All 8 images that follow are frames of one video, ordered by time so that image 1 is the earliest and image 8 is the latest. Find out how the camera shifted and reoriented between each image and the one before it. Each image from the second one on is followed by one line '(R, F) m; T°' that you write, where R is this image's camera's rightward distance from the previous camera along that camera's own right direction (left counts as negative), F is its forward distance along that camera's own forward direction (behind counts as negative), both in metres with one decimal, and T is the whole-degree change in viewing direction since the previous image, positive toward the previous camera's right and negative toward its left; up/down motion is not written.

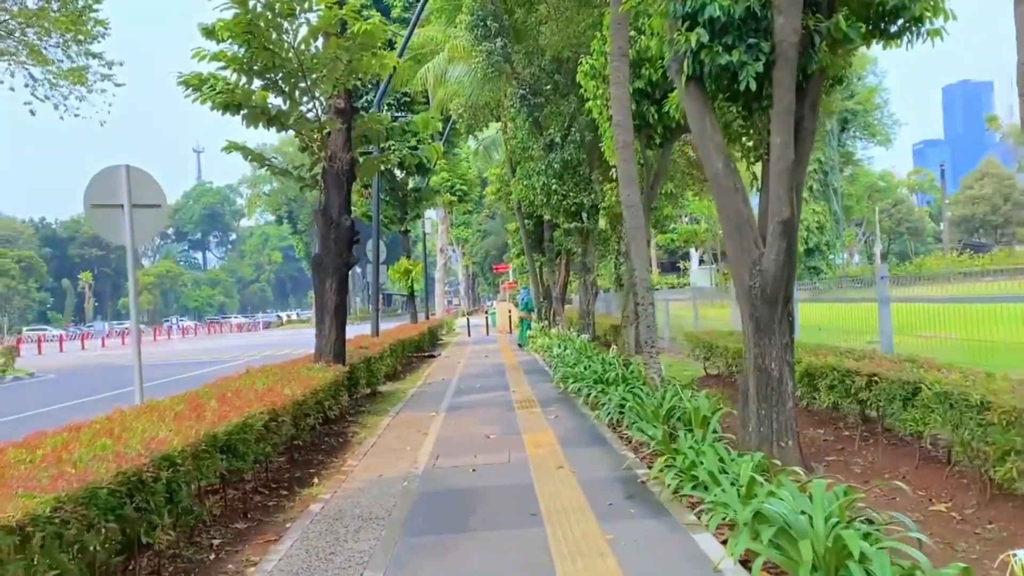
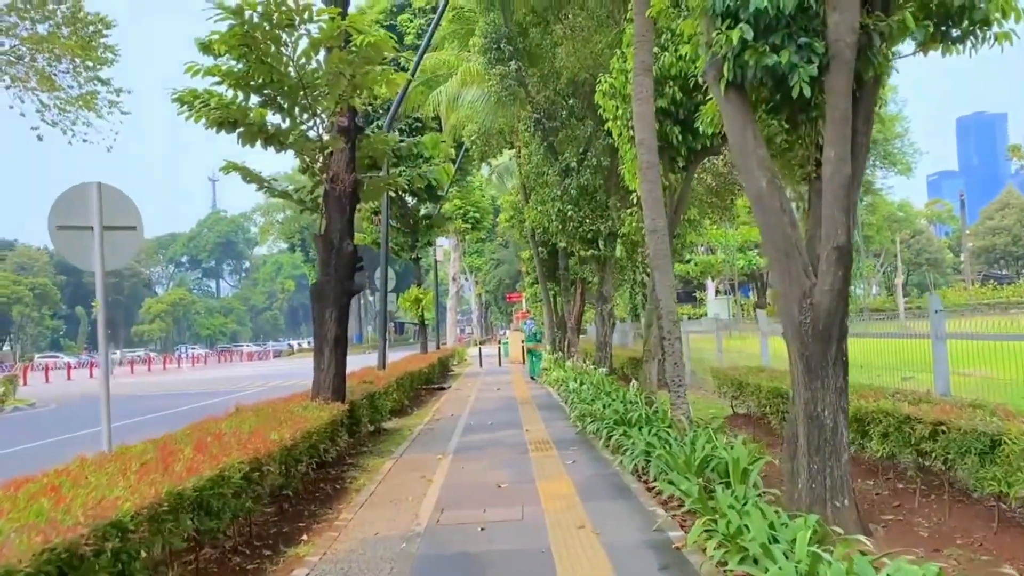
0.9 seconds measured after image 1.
(0.0, +0.7) m; -1°
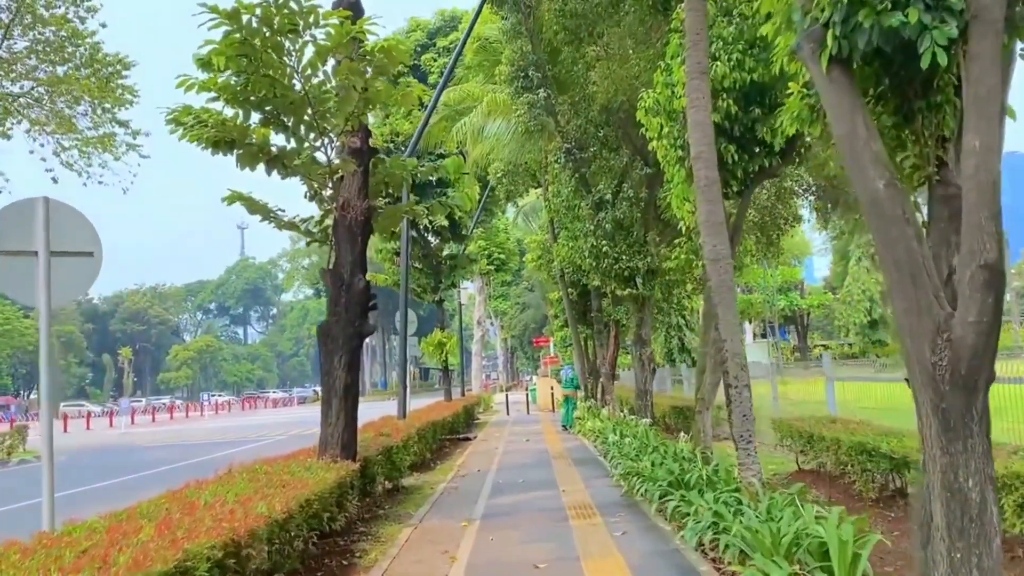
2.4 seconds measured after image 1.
(-0.1, +1.1) m; -2°
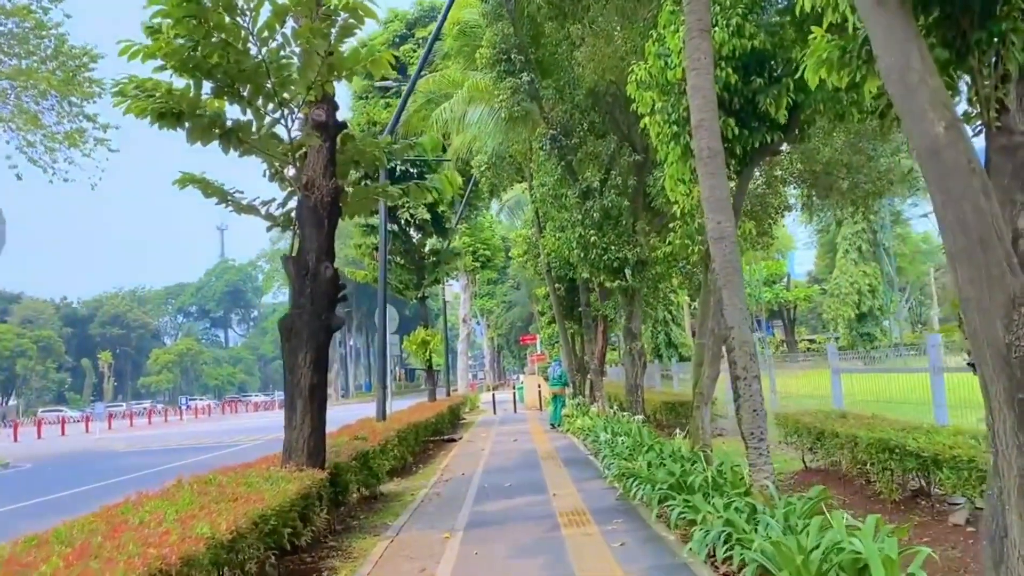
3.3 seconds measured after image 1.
(0.0, +0.7) m; +1°
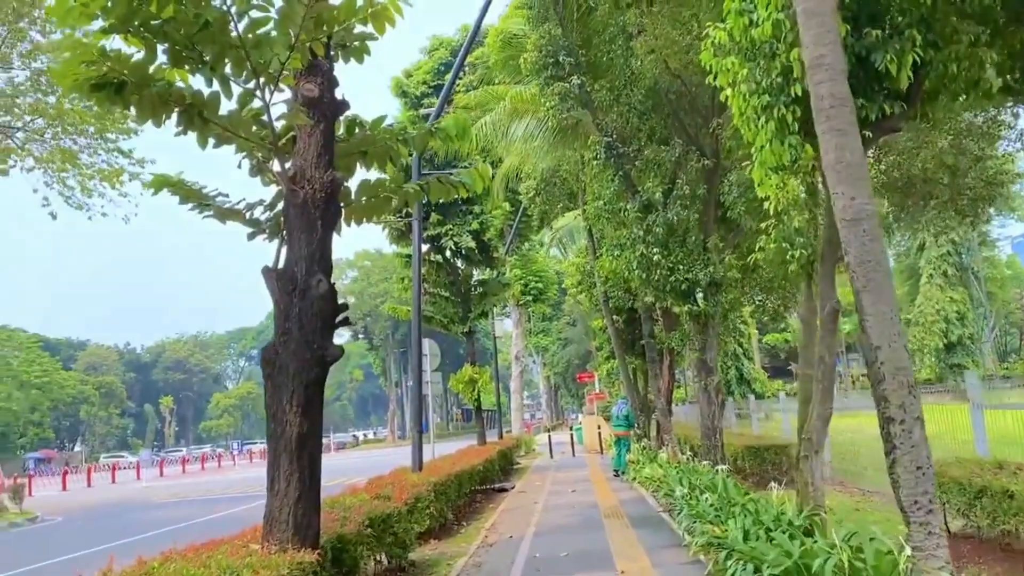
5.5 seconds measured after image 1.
(0.0, +1.7) m; -4°
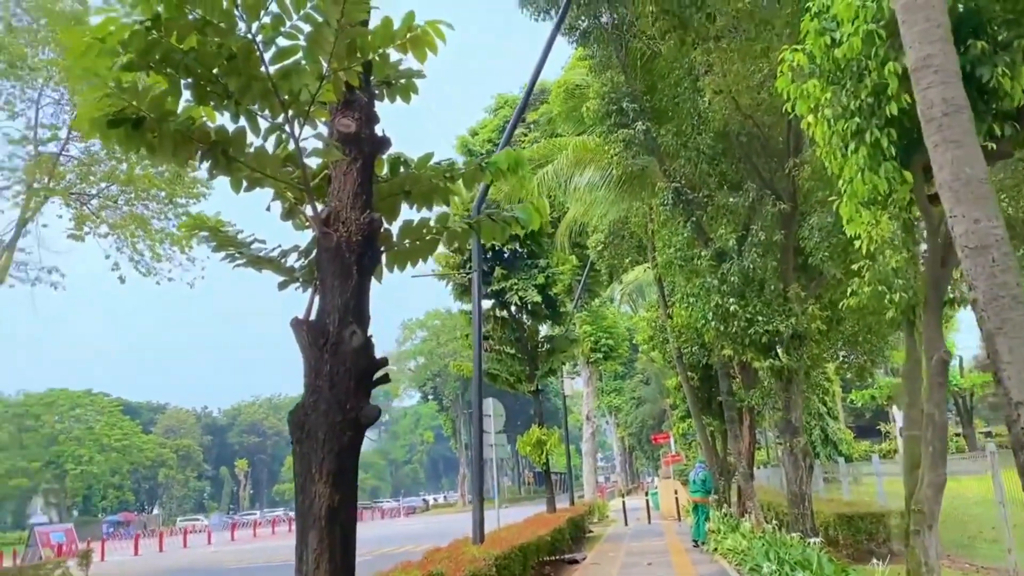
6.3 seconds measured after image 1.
(+0.1, +0.6) m; -5°
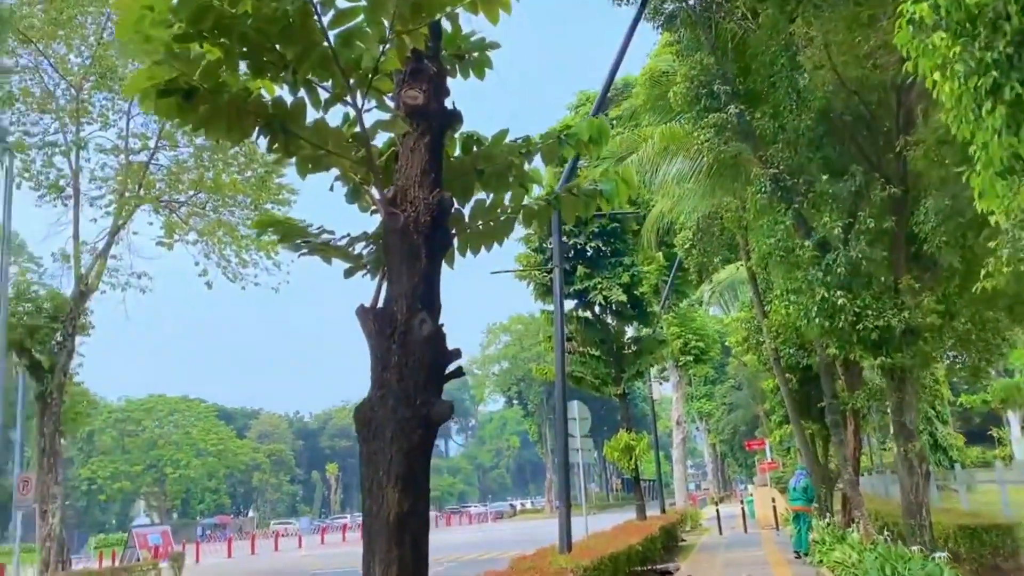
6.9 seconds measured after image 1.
(0.0, +0.5) m; -5°
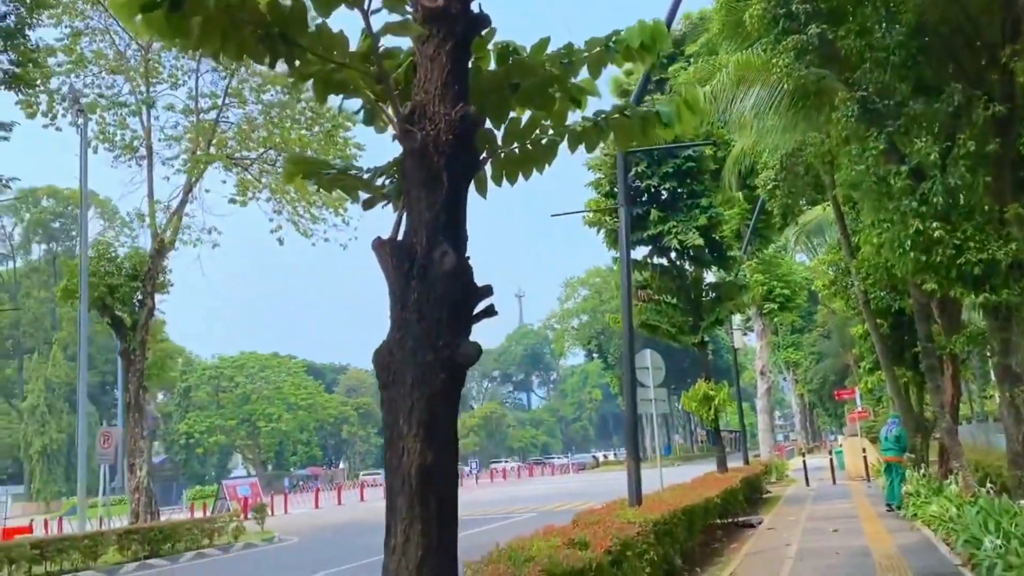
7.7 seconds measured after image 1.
(+0.2, +0.5) m; -5°
